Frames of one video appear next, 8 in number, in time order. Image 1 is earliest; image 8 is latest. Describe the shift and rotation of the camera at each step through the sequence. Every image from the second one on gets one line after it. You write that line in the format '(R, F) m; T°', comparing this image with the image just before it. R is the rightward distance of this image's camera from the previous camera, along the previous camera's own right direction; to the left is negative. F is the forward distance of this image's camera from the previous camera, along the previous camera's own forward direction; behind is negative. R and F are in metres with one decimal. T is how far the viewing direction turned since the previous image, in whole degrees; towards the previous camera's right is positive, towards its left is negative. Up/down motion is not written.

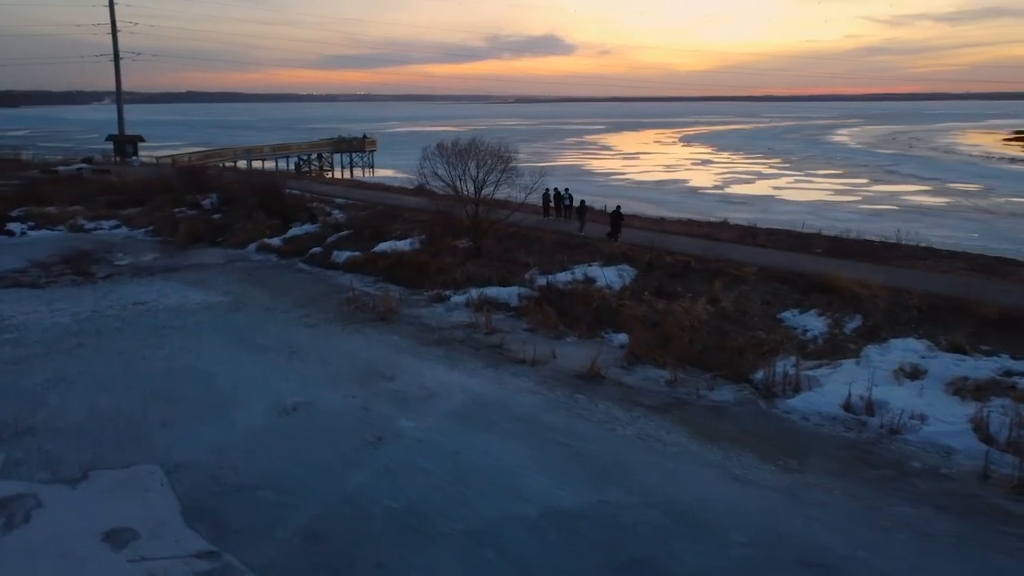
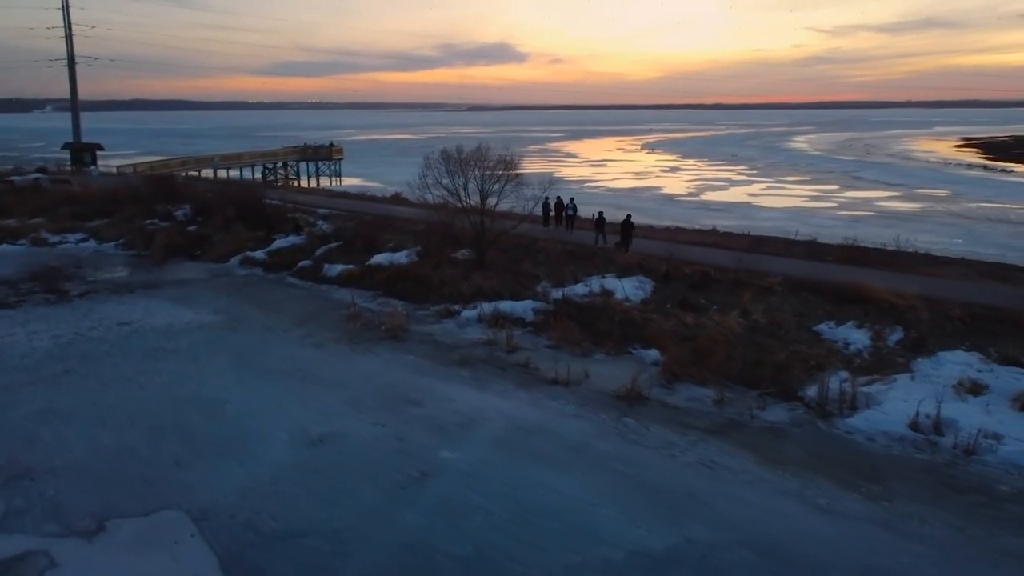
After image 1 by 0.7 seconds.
(-1.2, +0.9) m; +3°
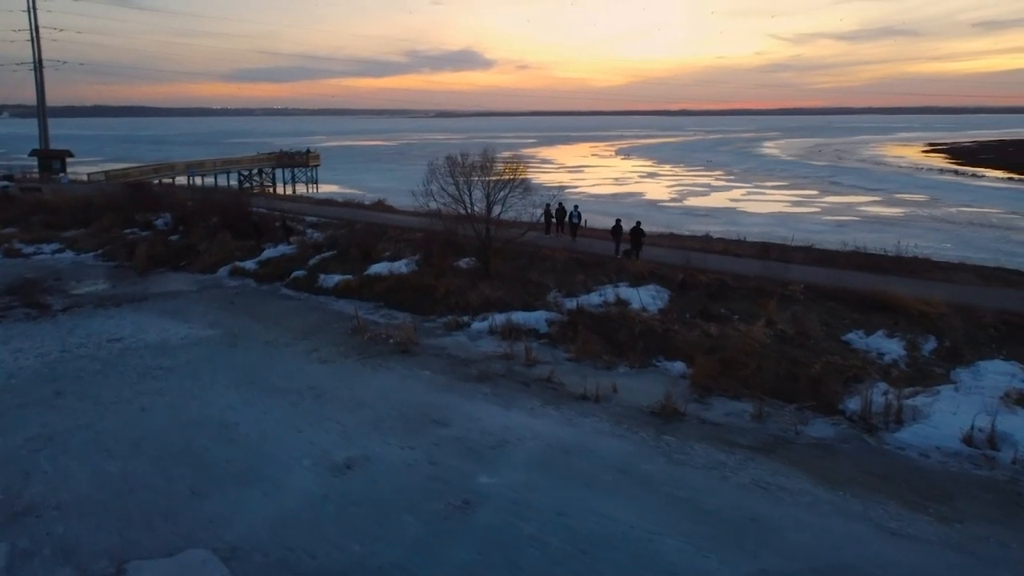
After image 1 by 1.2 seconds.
(-0.9, +0.6) m; +2°
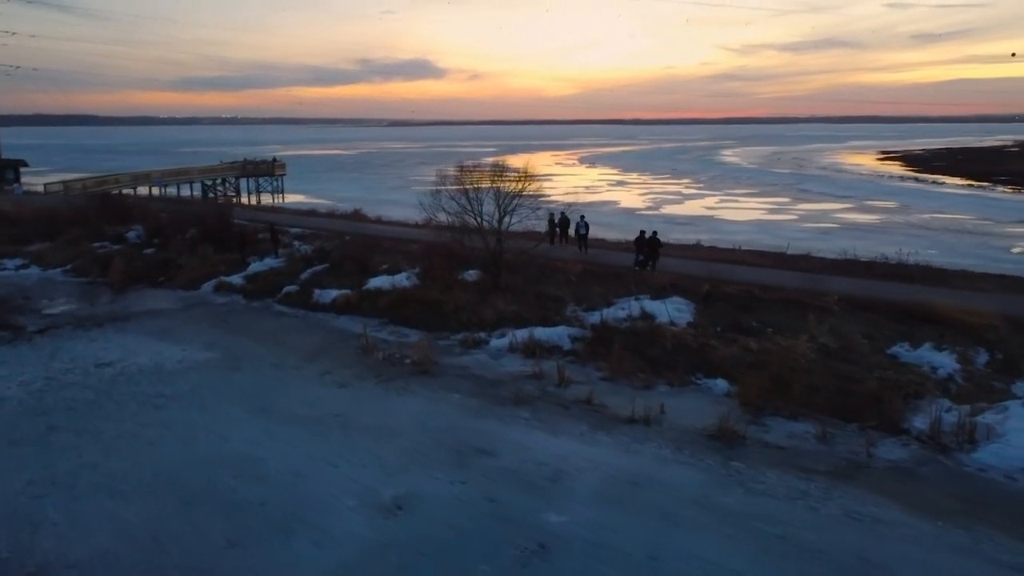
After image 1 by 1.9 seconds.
(-1.3, +0.9) m; +3°
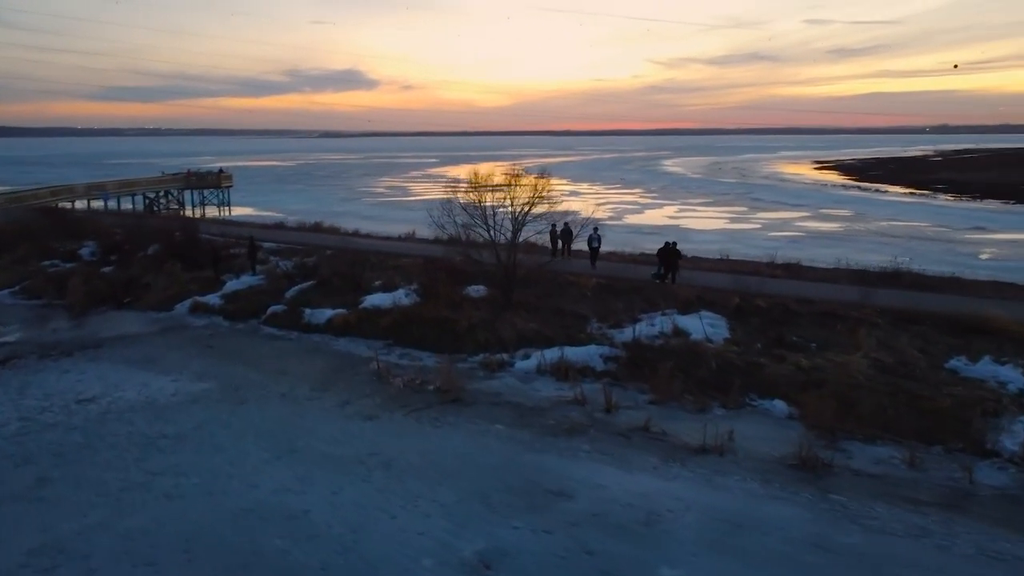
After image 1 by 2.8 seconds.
(-1.6, +1.2) m; +5°
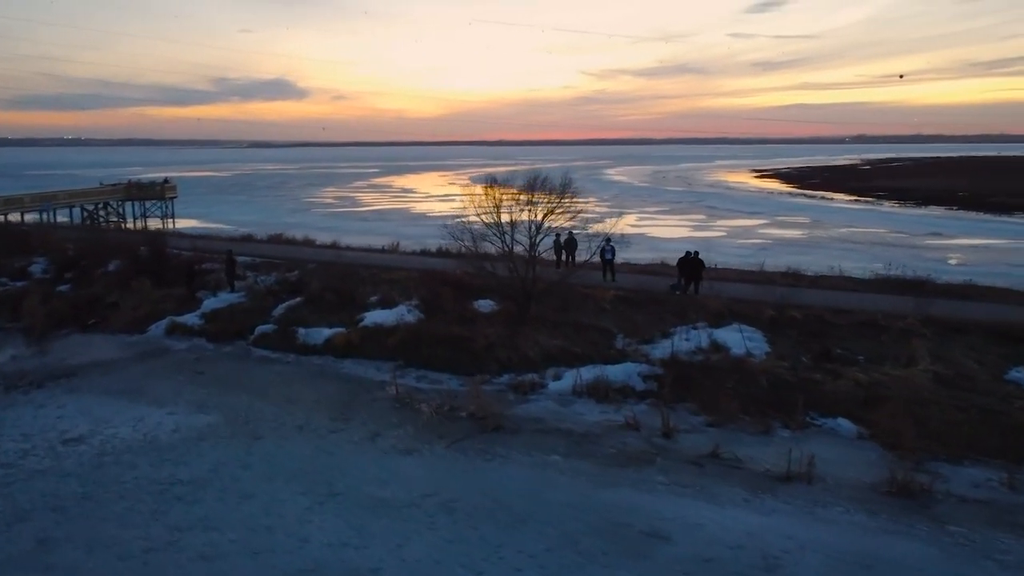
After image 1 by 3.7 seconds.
(-1.6, +1.2) m; +5°
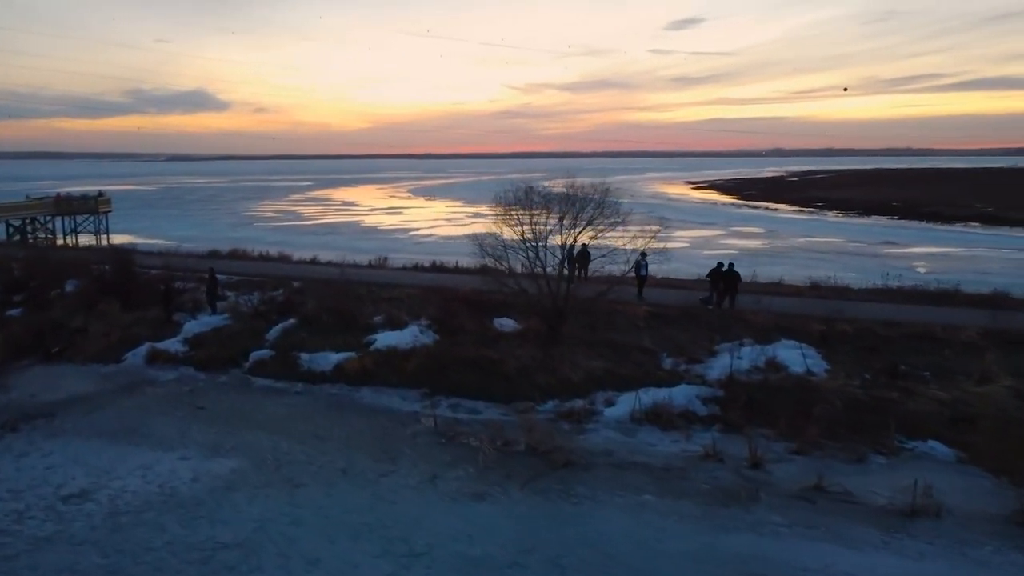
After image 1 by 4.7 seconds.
(-1.8, +1.3) m; +5°
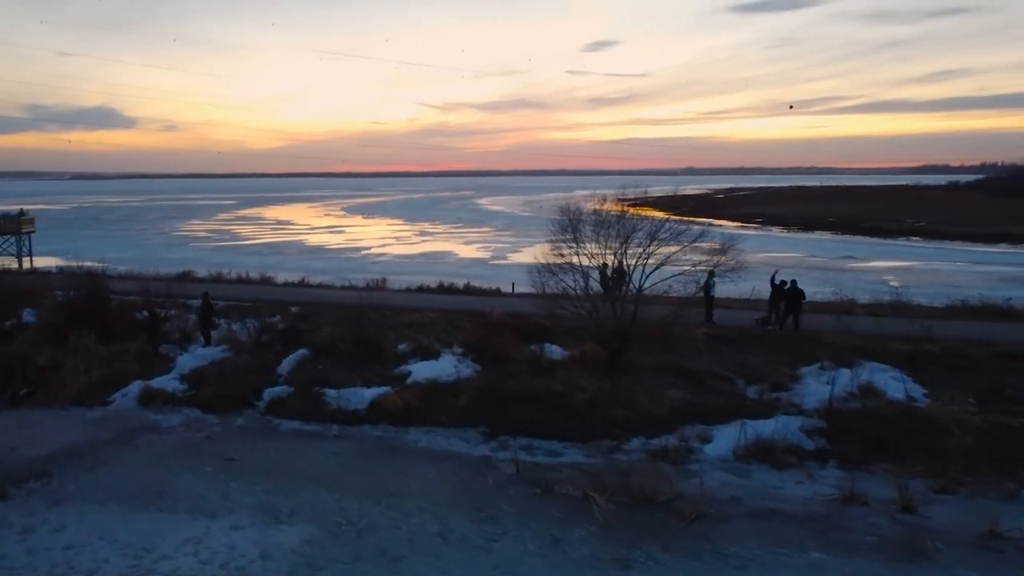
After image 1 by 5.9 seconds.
(-2.2, +1.6) m; +6°
